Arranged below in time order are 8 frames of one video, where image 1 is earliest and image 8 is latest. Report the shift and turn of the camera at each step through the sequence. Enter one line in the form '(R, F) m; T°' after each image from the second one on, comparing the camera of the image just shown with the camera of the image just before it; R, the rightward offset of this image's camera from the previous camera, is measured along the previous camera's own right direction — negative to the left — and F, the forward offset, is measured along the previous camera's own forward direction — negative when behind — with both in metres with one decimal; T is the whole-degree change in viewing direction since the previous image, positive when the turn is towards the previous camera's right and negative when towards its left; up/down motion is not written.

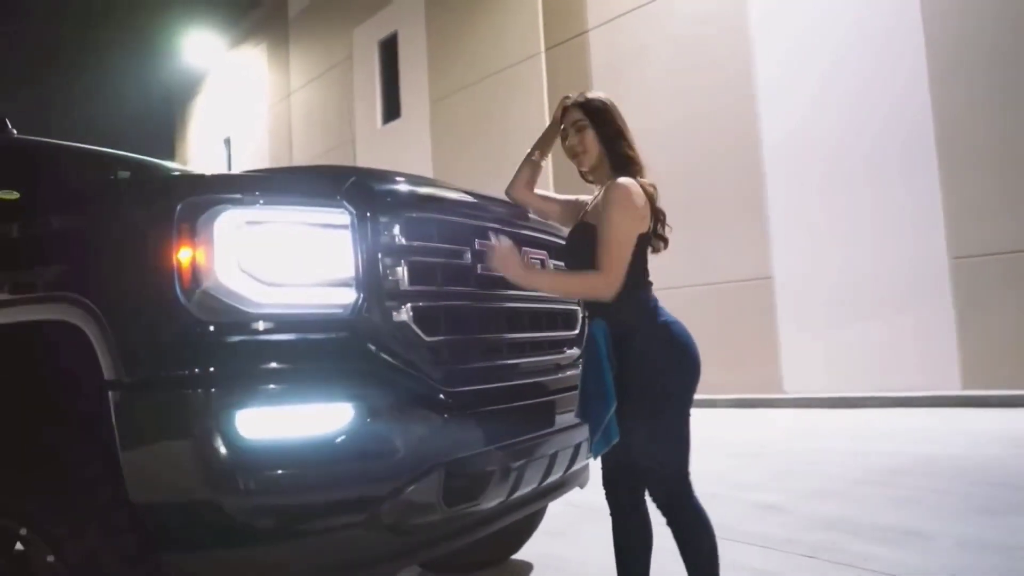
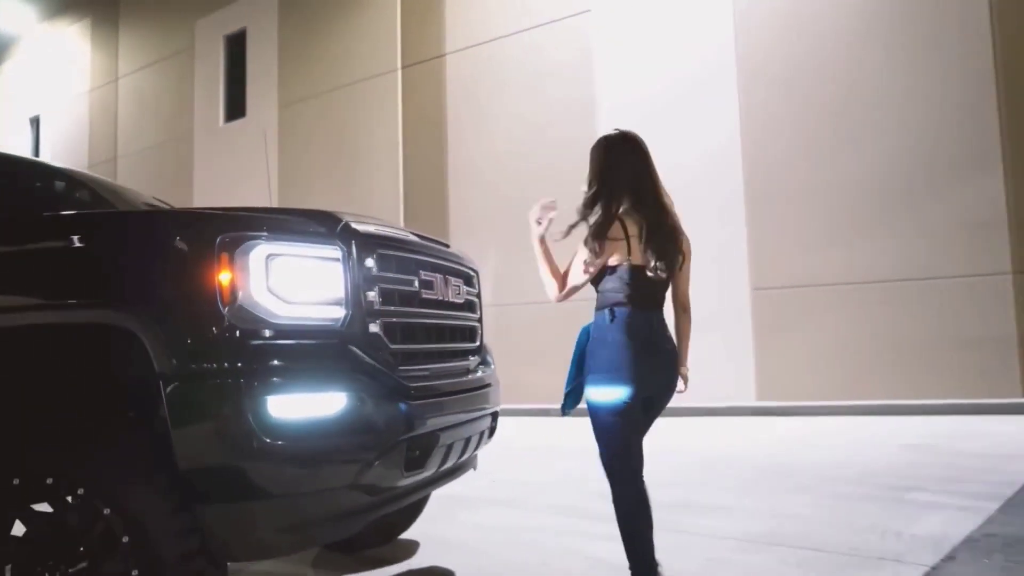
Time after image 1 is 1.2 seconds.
(-0.4, -0.7) m; +12°
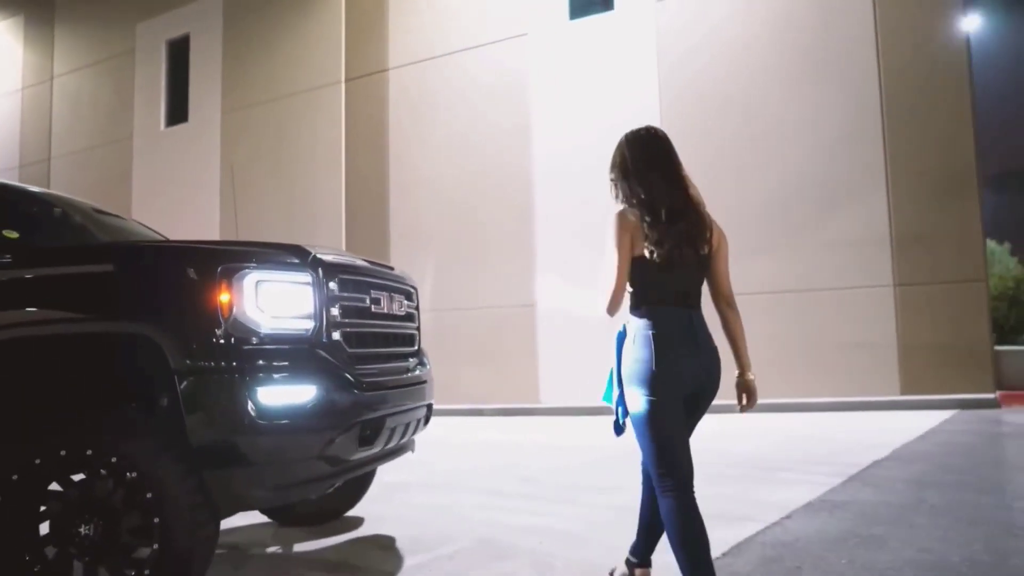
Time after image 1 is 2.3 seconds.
(0.0, -0.8) m; +4°
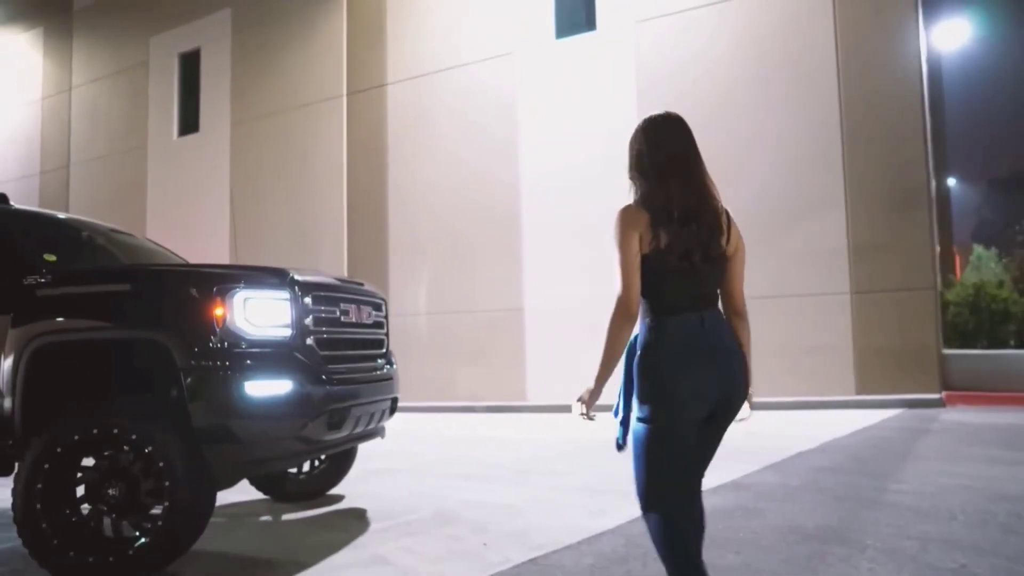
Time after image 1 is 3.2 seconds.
(+0.4, -0.8) m; -1°
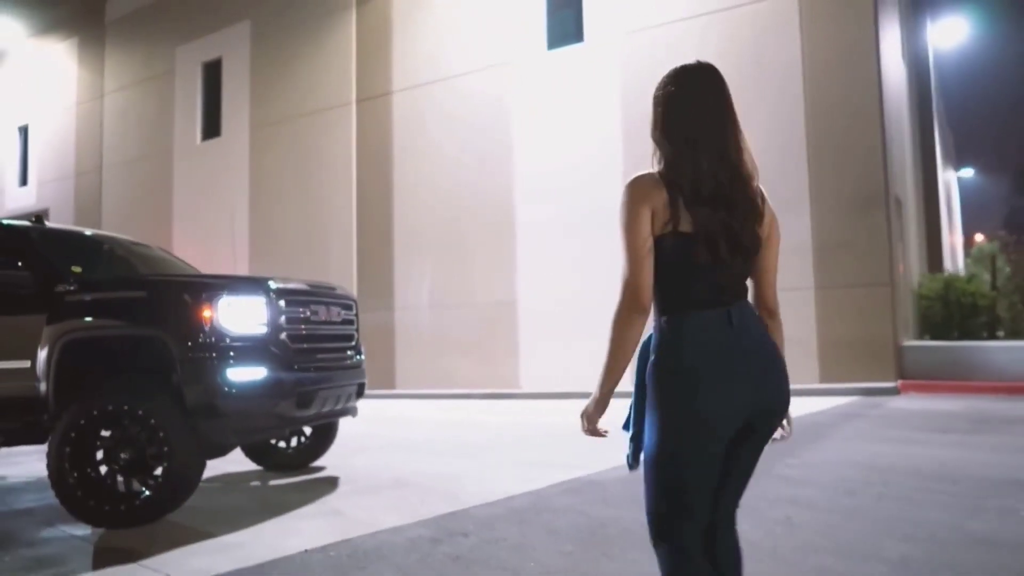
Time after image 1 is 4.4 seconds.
(+0.6, -0.9) m; -2°
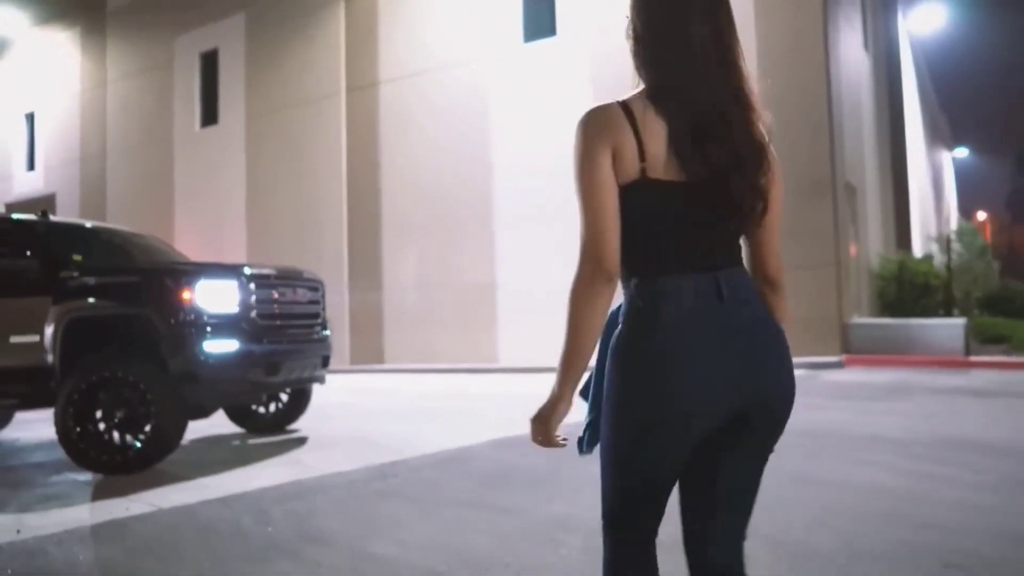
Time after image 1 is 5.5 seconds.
(+0.5, -0.9) m; 0°
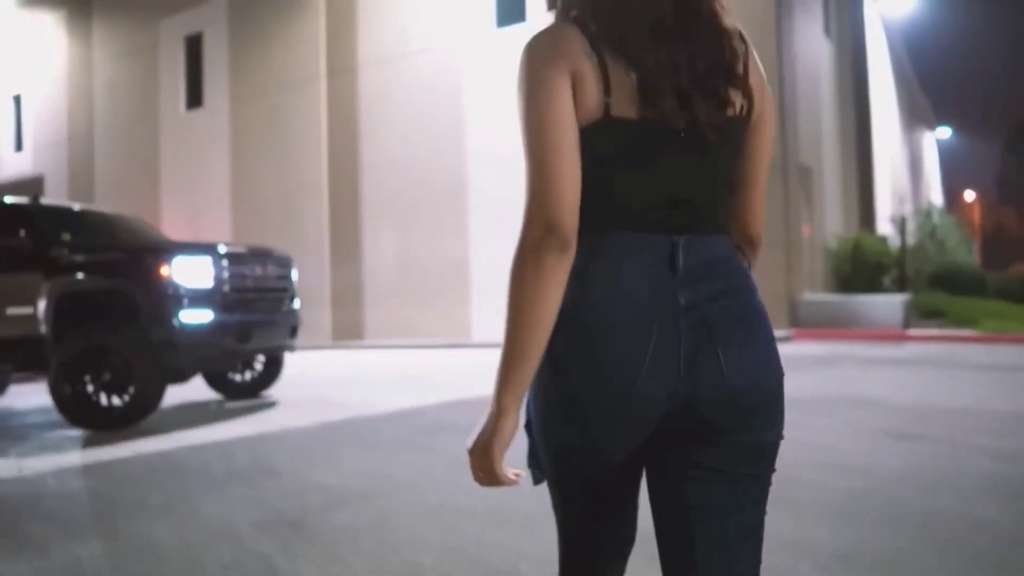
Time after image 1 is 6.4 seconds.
(+0.4, -0.7) m; +1°
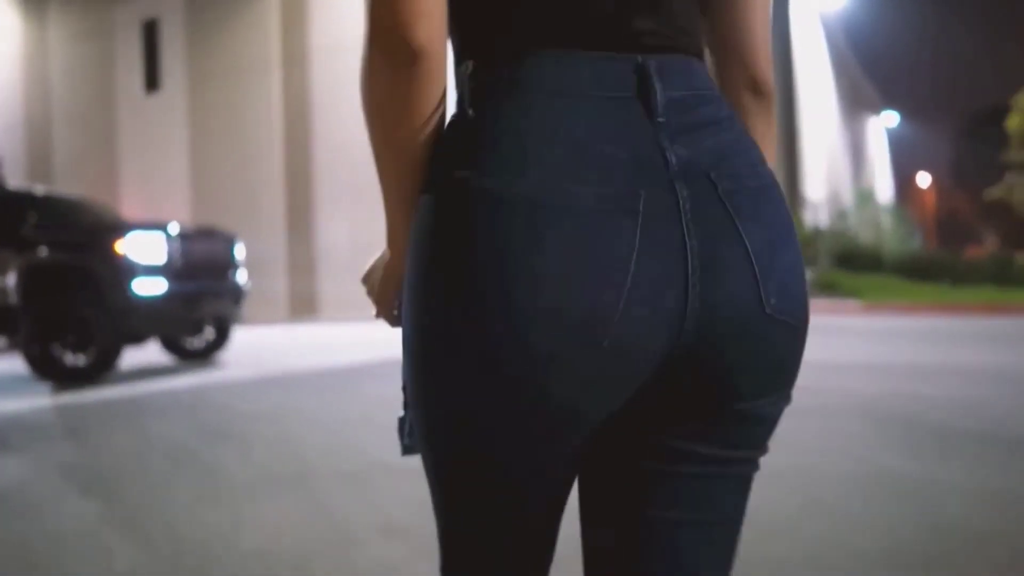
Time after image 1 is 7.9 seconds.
(+0.5, -1.1) m; +2°
